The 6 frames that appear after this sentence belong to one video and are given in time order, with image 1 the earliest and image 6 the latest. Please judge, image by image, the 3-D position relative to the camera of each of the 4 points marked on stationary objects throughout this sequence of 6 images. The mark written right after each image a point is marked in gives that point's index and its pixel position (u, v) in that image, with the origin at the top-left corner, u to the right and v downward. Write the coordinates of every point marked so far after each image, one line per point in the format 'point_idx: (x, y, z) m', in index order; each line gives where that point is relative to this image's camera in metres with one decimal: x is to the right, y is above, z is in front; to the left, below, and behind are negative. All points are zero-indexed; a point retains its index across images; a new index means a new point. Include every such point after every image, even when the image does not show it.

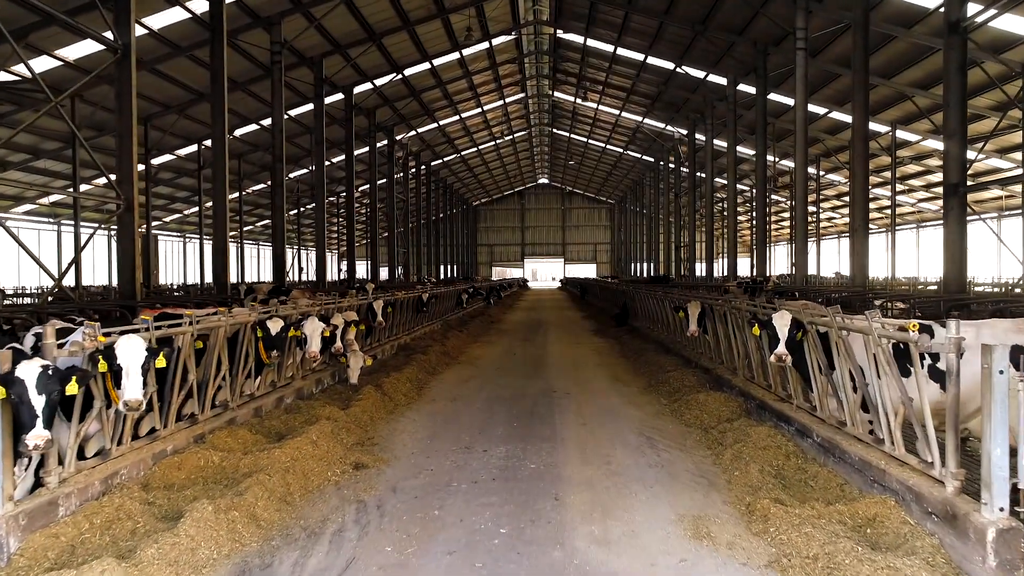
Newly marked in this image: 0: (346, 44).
0: (-4.5, +6.7, +19.4) m
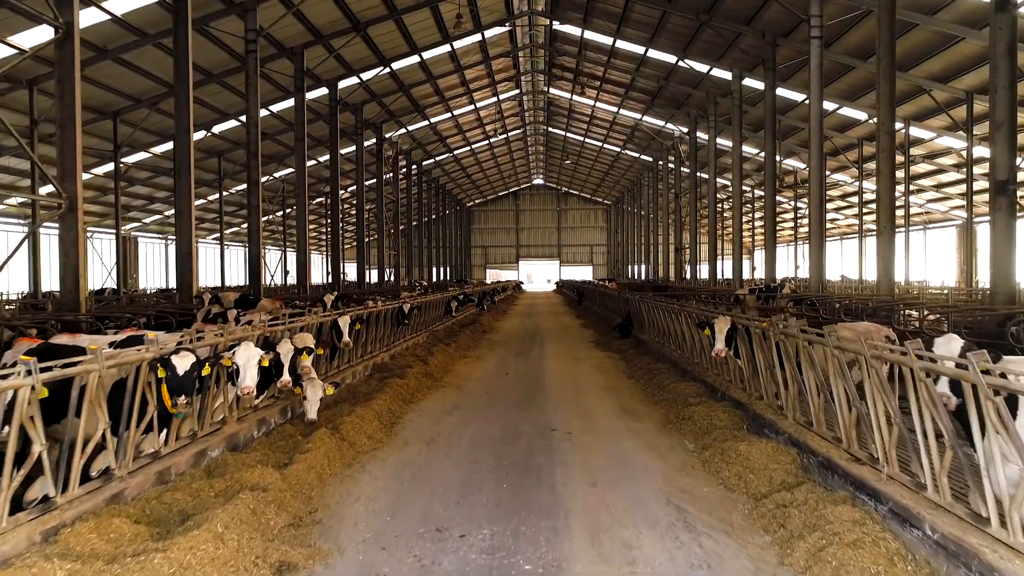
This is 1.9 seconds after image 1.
0: (-4.7, +6.5, +18.1) m
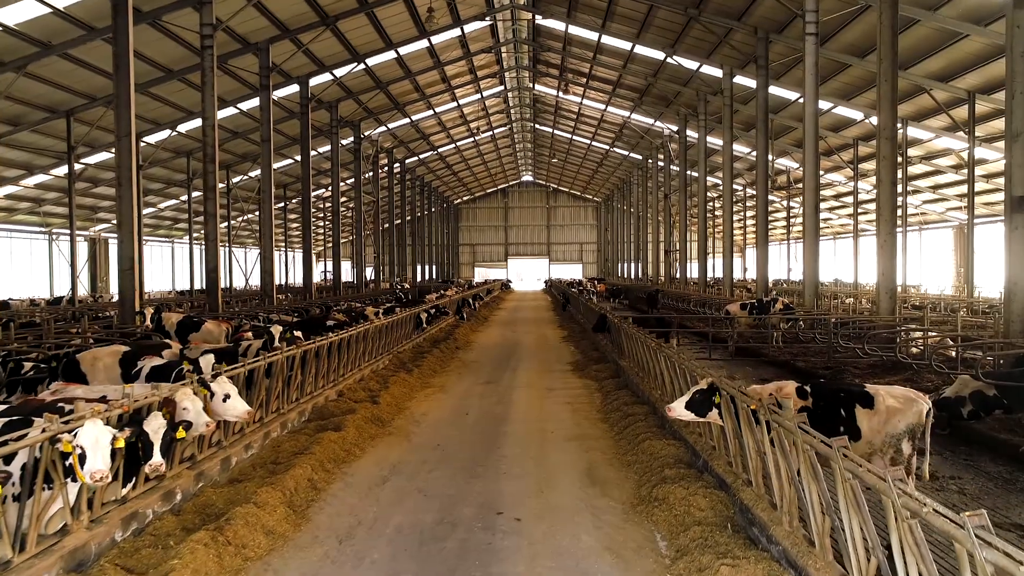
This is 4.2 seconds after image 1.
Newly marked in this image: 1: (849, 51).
0: (-5.2, +6.3, +17.0) m
1: (+7.3, +5.1, +15.2) m
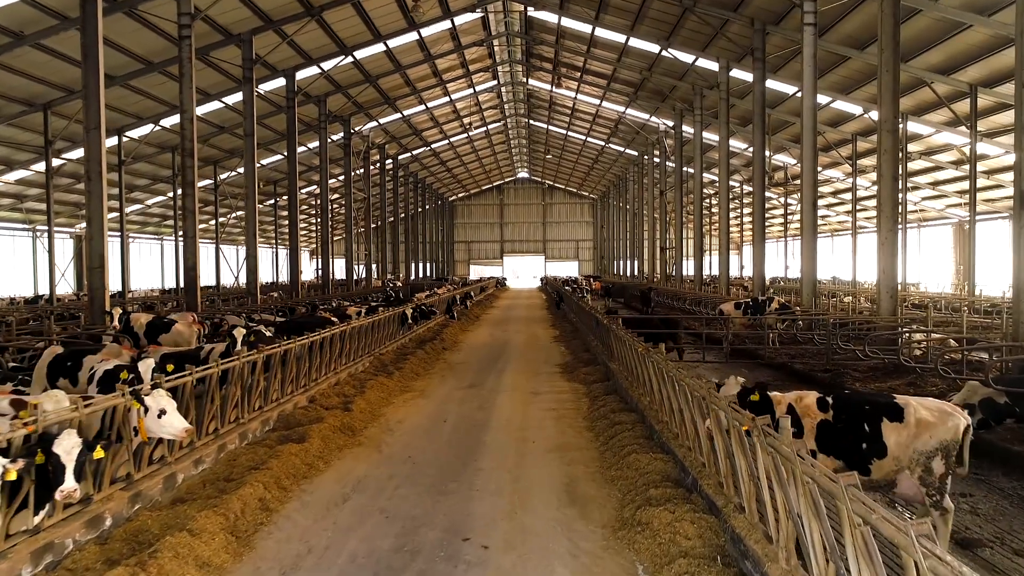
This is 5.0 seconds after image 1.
0: (-5.5, +6.3, +16.5) m
1: (+7.0, +5.1, +14.8) m
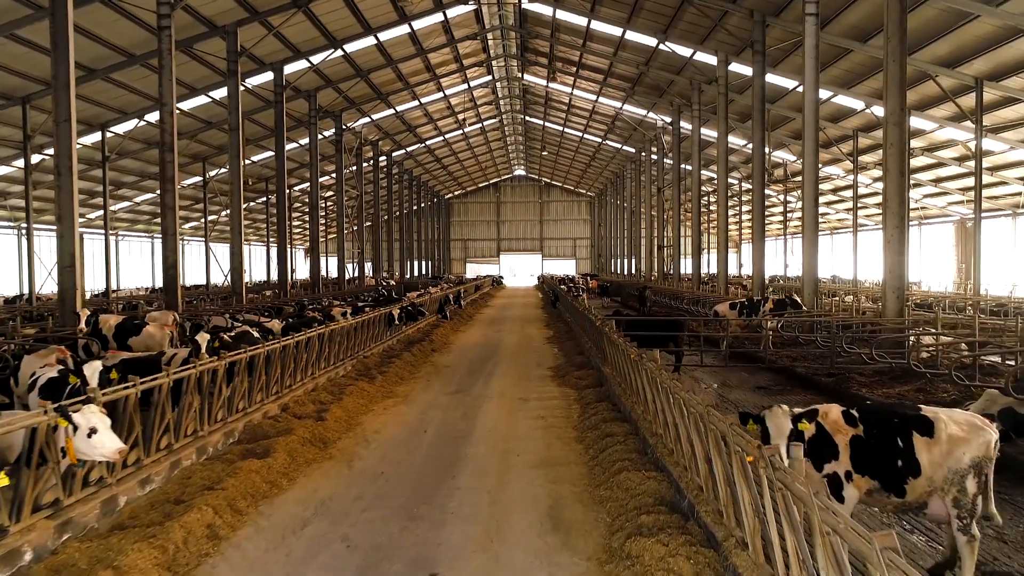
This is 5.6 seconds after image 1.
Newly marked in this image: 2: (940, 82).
0: (-5.6, +6.3, +16.0) m
1: (+6.9, +5.1, +14.3) m
2: (+9.7, +4.7, +16.0) m
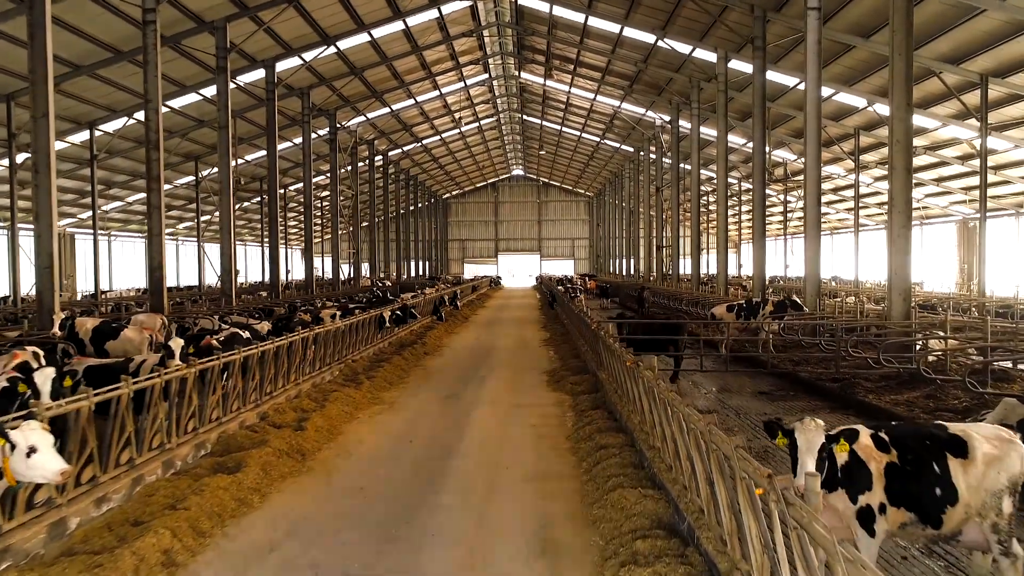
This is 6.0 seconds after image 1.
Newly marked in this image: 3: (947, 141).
0: (-5.8, +6.3, +15.6) m
1: (+6.8, +5.1, +14.0) m
2: (+9.6, +4.7, +15.7) m
3: (+12.2, +4.1, +19.8) m
